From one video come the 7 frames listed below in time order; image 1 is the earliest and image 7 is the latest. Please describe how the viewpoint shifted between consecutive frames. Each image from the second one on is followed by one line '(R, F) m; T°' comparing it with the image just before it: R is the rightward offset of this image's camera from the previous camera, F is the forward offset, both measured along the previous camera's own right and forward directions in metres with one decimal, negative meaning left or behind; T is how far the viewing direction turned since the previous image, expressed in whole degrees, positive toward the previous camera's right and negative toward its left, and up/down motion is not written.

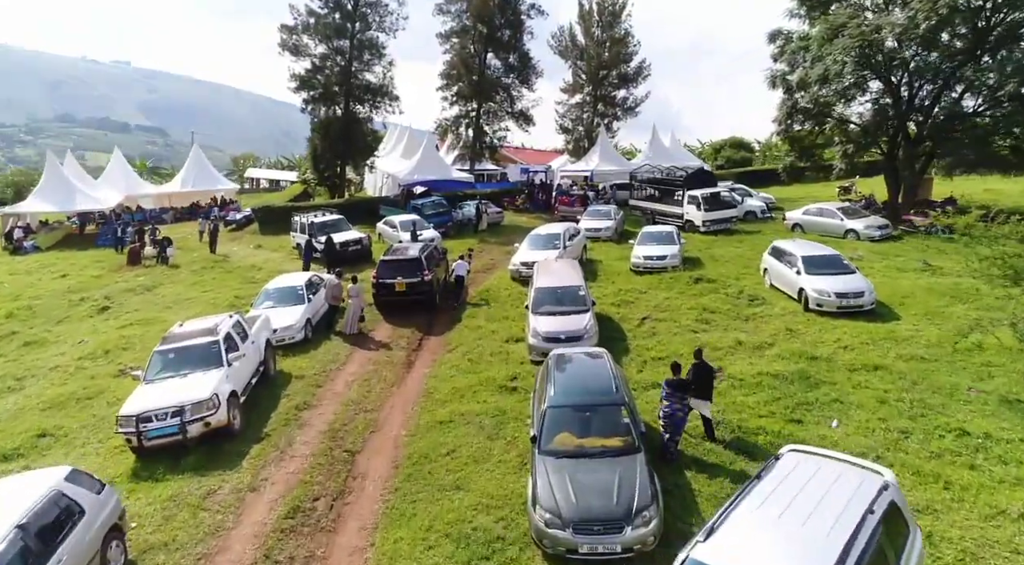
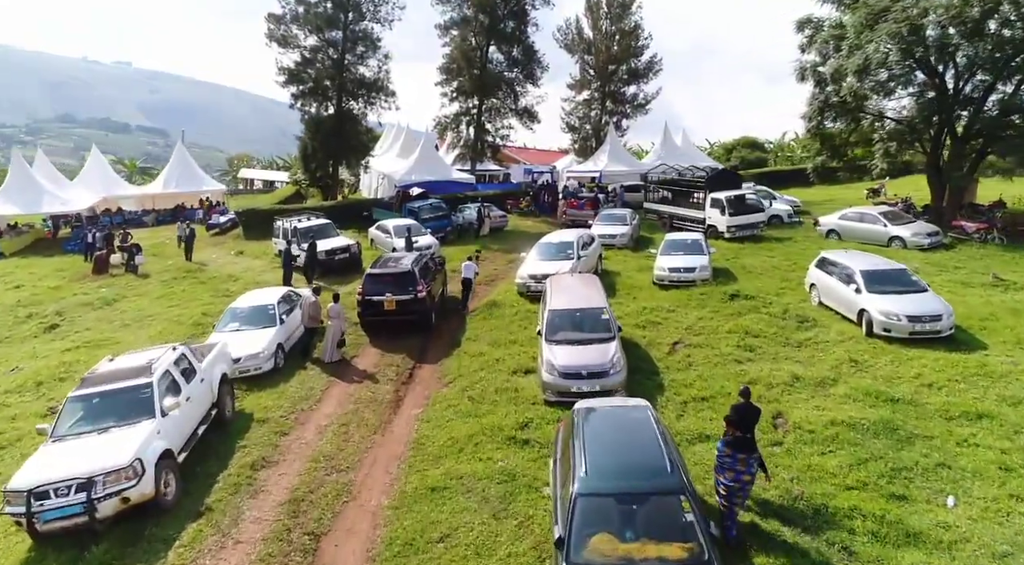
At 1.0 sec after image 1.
(-0.2, +2.5) m; 0°
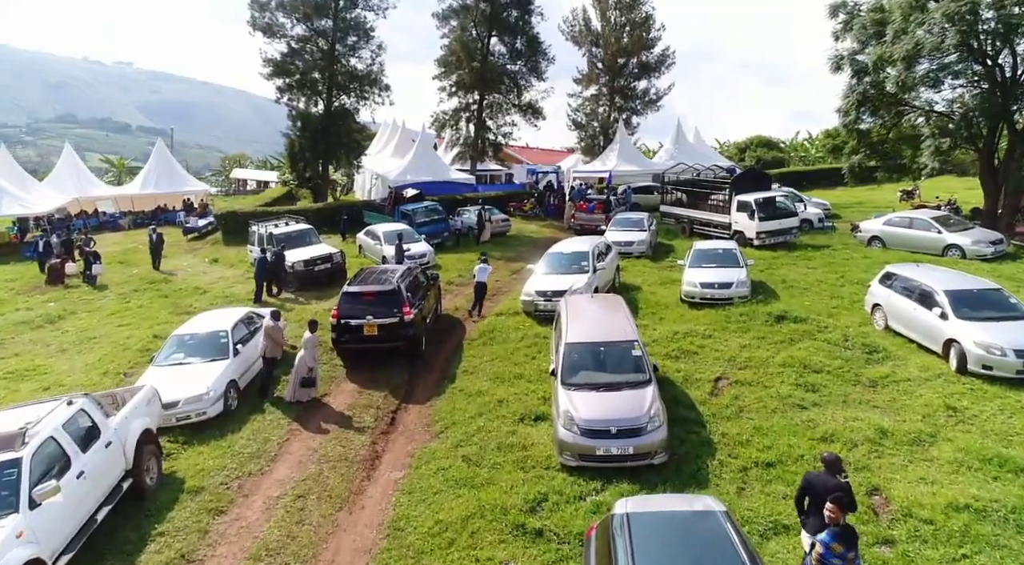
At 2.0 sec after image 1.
(-0.1, +2.6) m; 0°
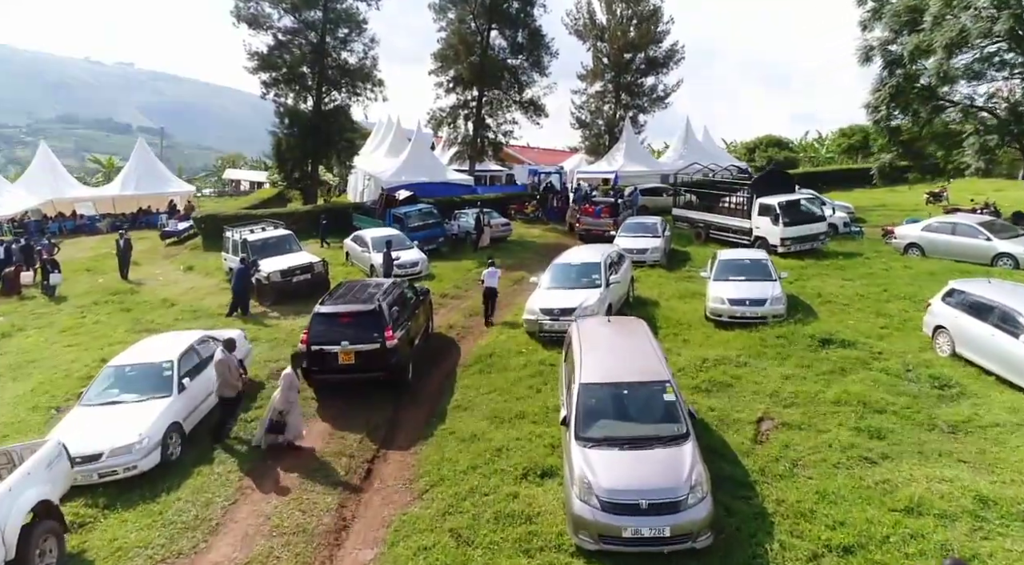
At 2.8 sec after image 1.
(0.0, +2.0) m; 0°
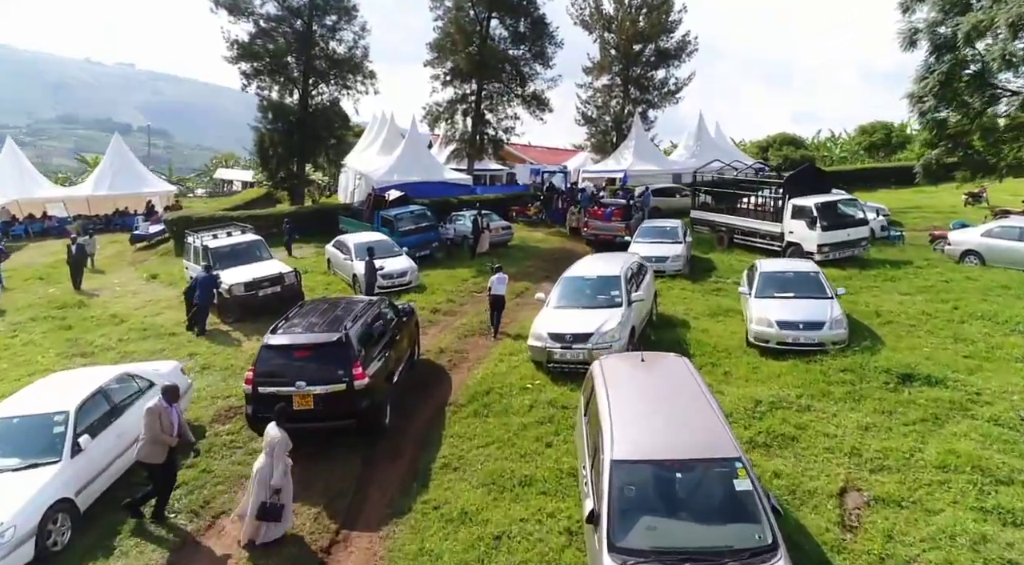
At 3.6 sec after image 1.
(0.0, +2.4) m; 0°
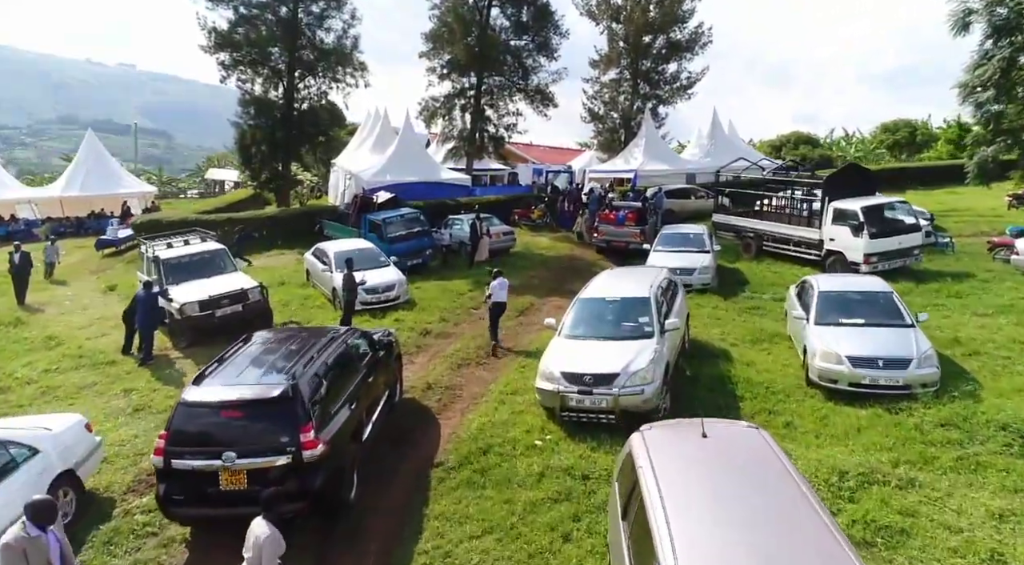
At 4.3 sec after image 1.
(0.0, +2.3) m; 0°
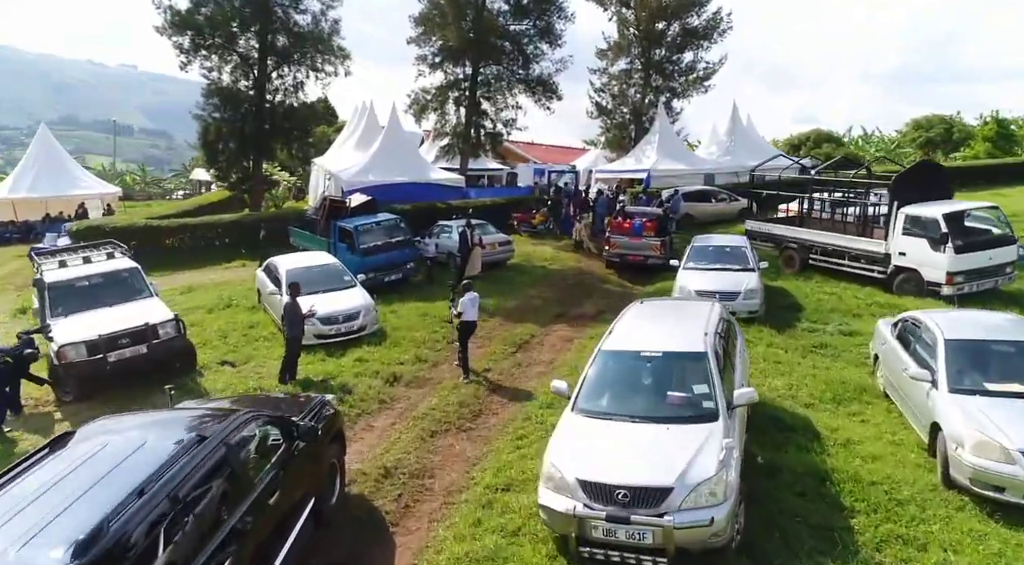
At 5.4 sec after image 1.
(+0.1, +3.1) m; 0°
